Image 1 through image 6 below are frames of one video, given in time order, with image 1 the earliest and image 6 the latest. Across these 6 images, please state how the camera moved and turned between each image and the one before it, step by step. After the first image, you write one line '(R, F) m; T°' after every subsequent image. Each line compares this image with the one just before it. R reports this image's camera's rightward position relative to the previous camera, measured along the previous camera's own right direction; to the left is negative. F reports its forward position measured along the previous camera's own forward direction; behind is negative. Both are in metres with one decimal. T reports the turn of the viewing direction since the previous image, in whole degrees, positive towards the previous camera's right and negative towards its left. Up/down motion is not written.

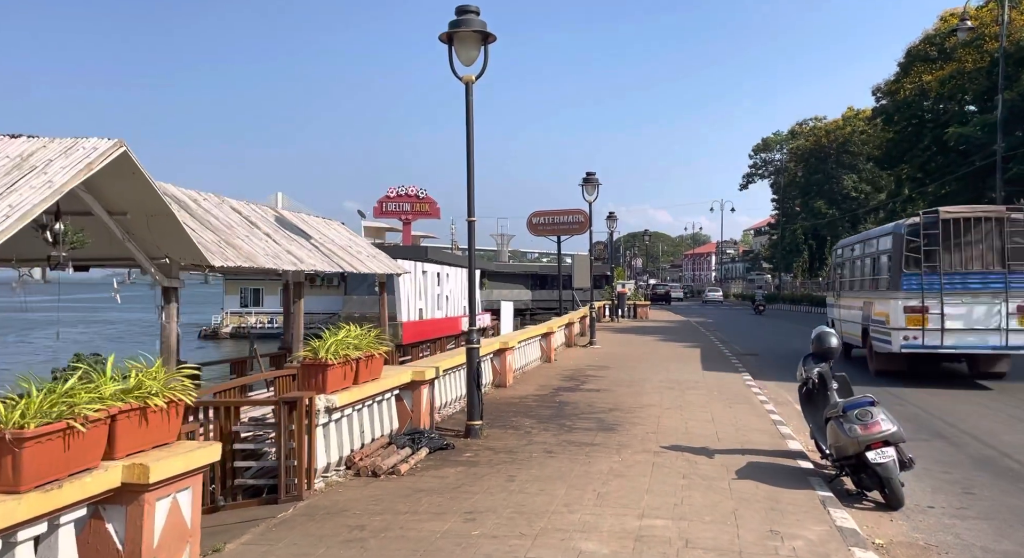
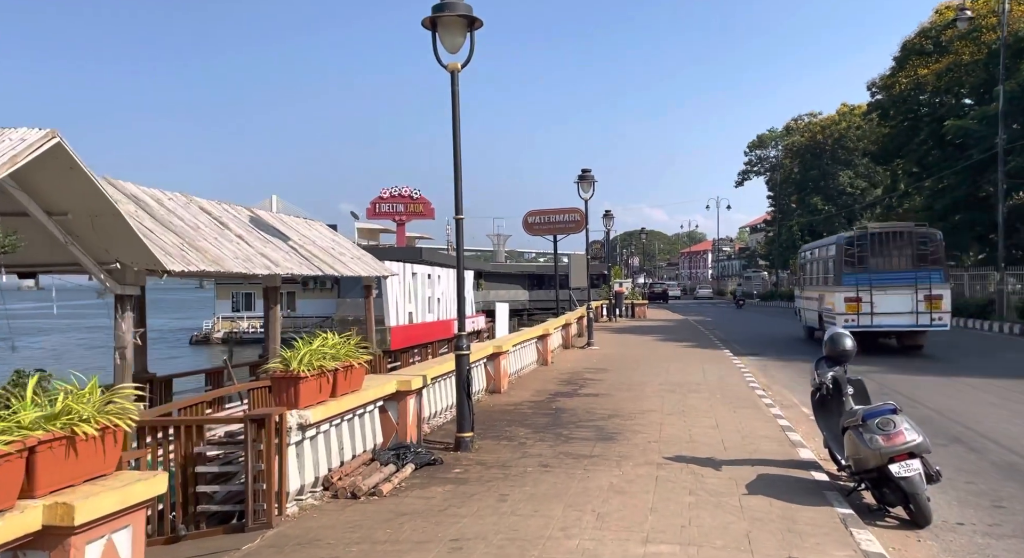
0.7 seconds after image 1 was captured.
(+0.1, +0.6) m; 0°
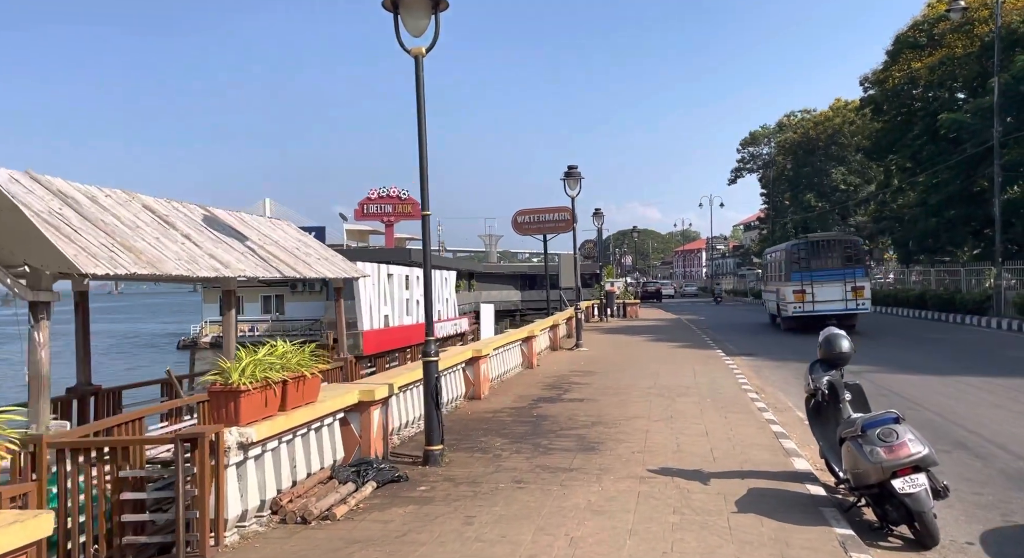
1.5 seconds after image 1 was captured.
(+0.2, +0.6) m; 0°
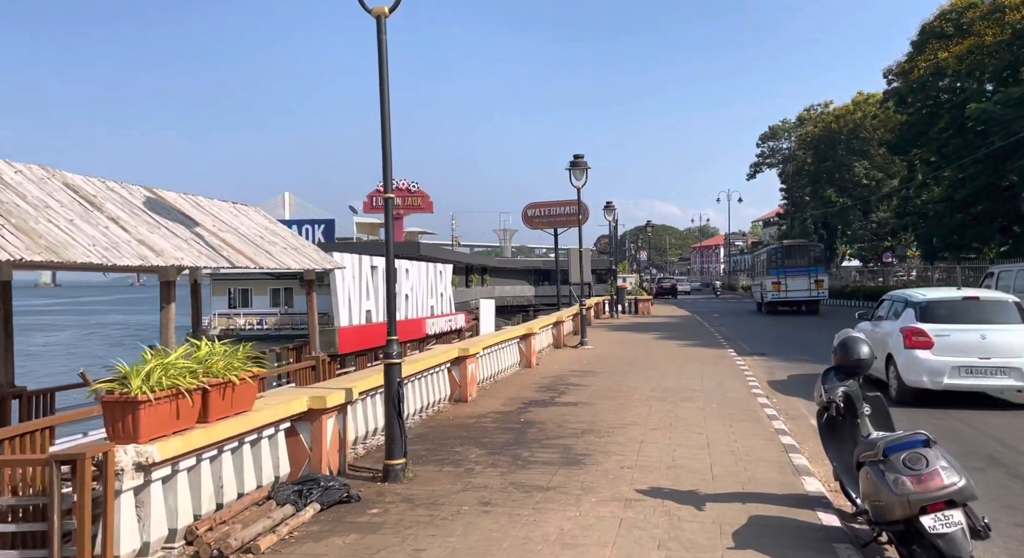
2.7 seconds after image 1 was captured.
(+0.4, +1.0) m; -1°
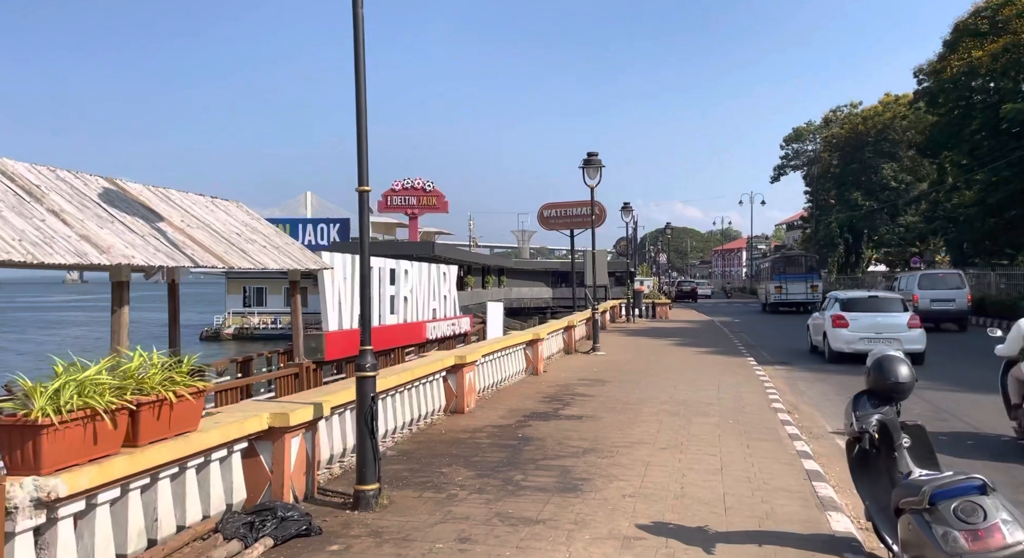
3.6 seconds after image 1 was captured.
(+0.2, +0.8) m; -1°
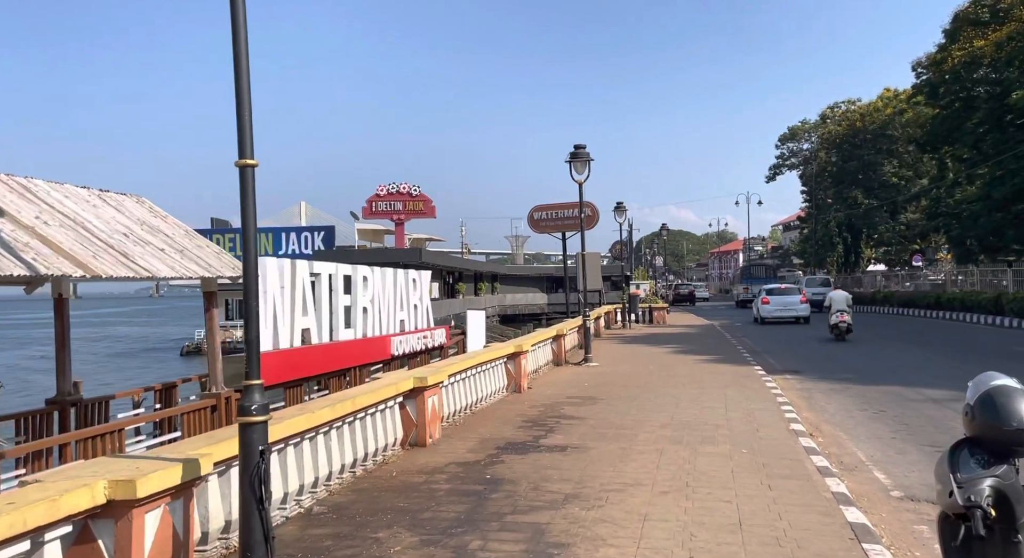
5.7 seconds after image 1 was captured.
(+0.3, +1.7) m; 0°
